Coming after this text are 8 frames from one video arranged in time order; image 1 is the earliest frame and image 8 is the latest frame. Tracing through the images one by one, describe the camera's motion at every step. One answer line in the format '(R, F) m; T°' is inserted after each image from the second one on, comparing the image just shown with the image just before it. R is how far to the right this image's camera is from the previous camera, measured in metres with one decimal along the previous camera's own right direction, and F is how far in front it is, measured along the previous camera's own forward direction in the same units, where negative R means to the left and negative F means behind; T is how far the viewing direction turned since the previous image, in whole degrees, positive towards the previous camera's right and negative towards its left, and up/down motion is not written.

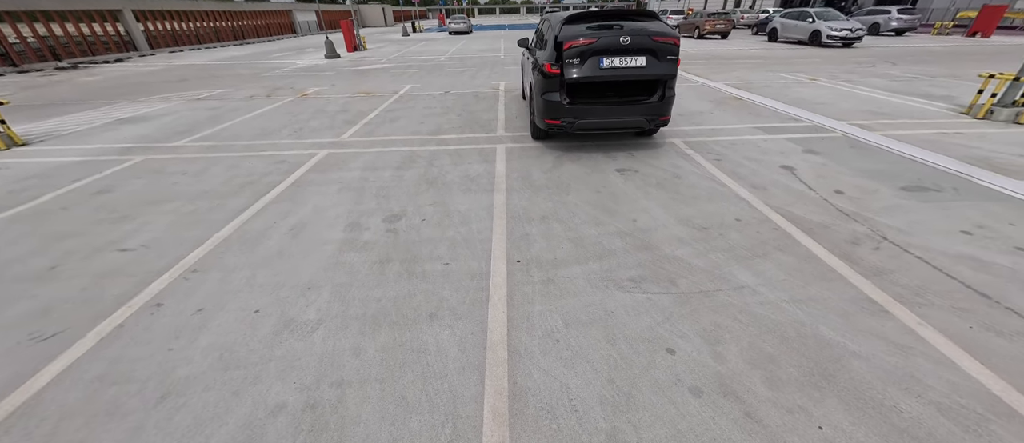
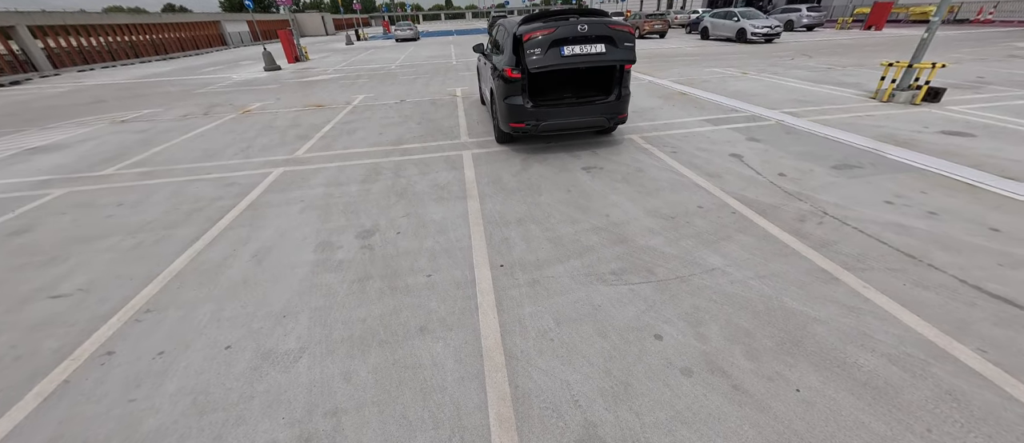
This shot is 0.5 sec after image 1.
(-0.1, 0.0) m; +6°
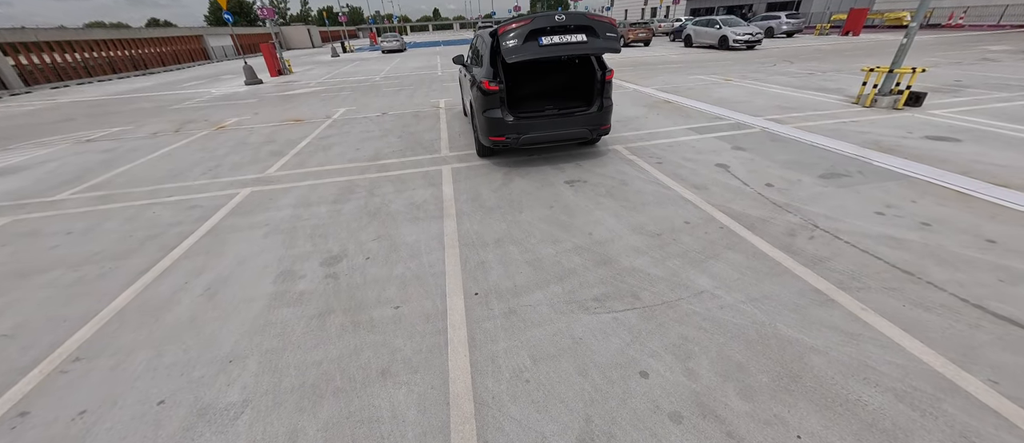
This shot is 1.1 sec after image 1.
(+0.1, +0.2) m; +1°
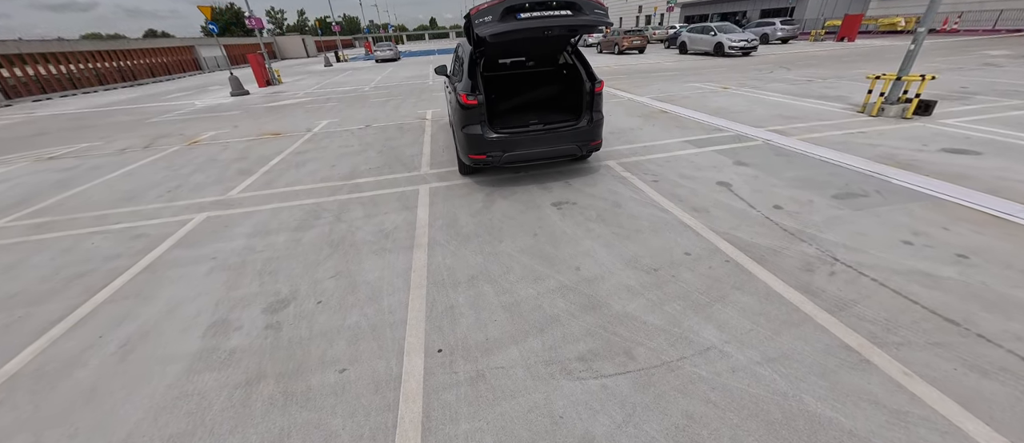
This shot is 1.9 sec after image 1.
(+0.2, +0.4) m; 0°
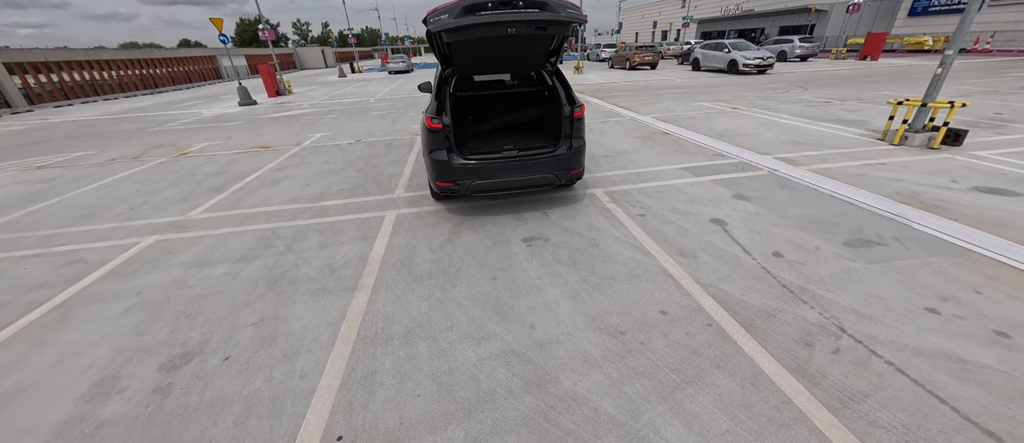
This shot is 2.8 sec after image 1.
(+0.5, +0.4) m; -2°
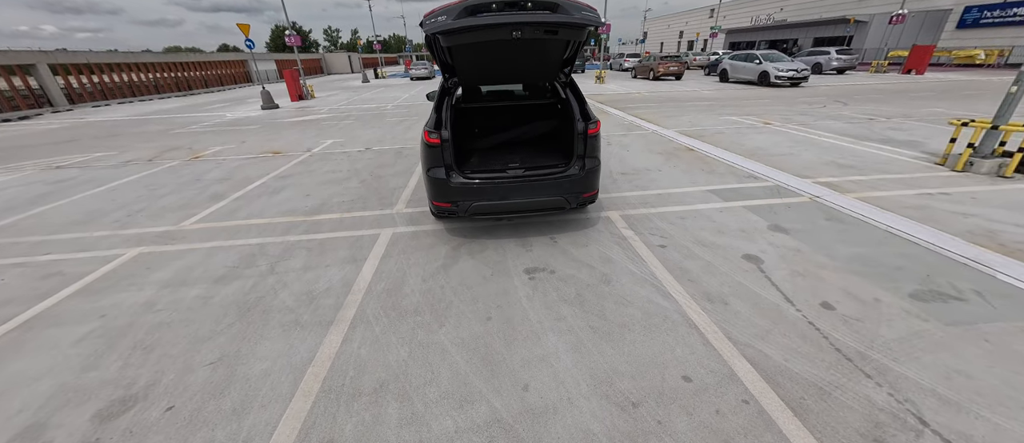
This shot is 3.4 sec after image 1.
(+0.1, +0.4) m; -3°
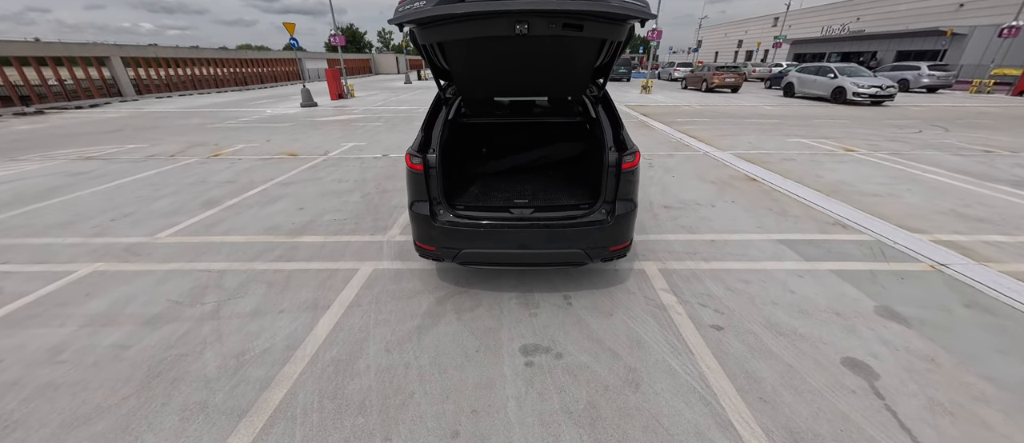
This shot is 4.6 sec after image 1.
(+0.2, +0.8) m; -6°
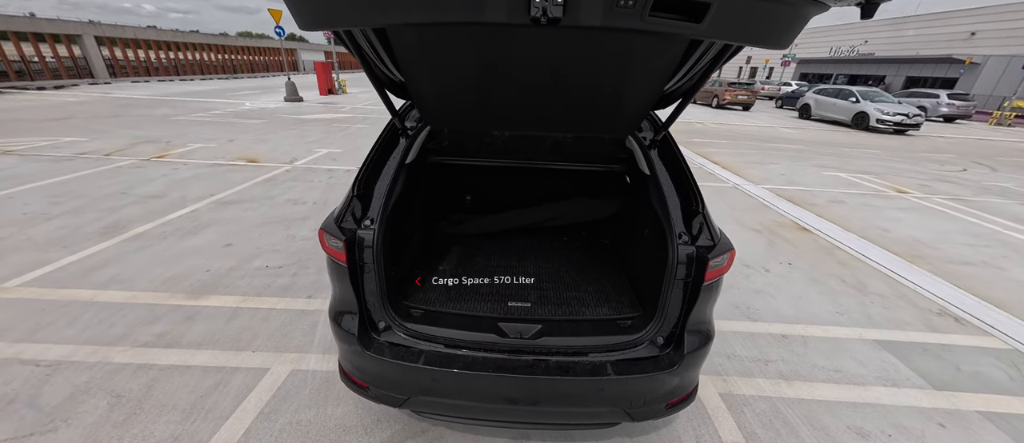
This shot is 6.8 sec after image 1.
(0.0, +1.0) m; +1°
